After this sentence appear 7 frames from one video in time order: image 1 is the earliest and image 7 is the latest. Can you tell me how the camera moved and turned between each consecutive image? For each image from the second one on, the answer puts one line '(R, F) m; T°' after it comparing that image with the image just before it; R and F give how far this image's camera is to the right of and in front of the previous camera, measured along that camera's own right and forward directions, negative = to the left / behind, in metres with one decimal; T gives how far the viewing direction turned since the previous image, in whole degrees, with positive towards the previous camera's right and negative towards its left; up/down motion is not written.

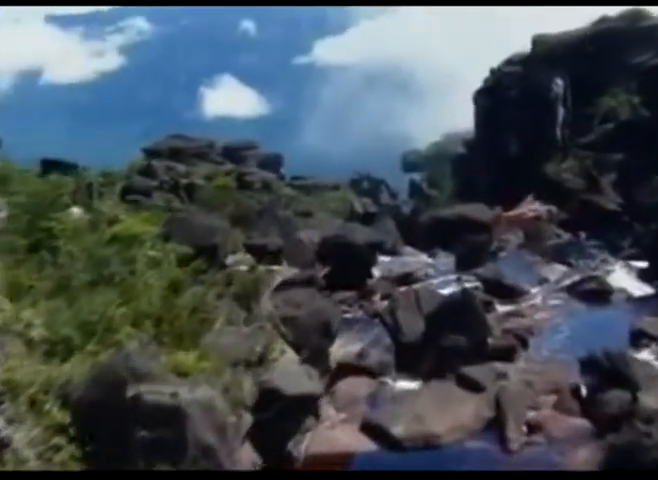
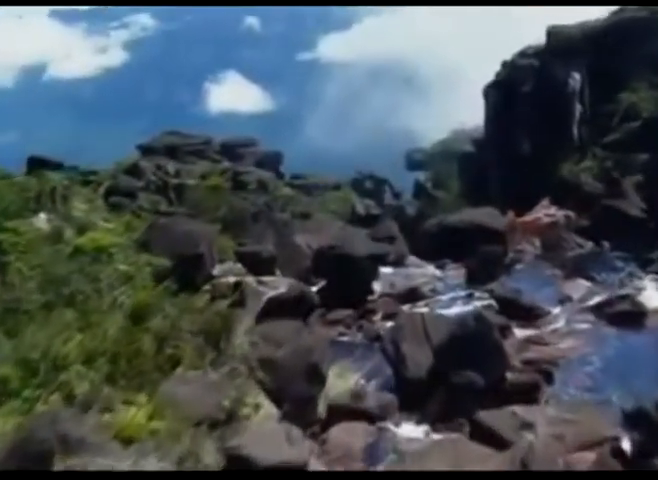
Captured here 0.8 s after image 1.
(0.0, +0.3) m; 0°
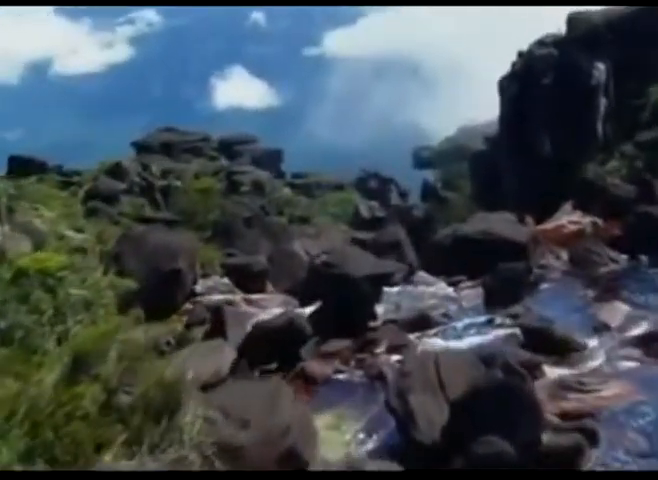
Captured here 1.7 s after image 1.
(0.0, +0.4) m; 0°
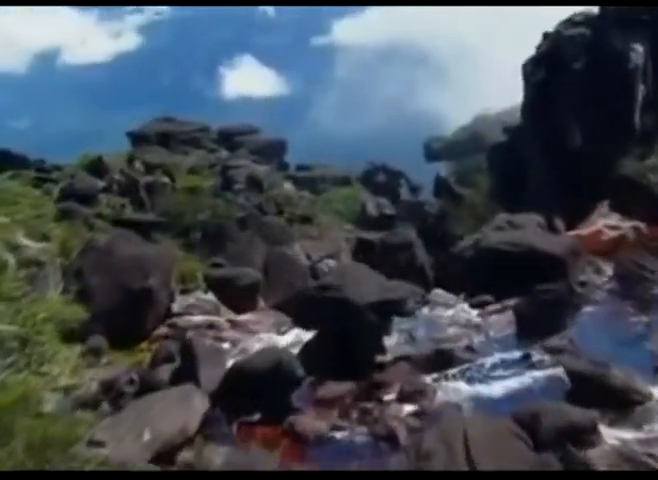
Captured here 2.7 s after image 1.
(0.0, +0.4) m; 0°
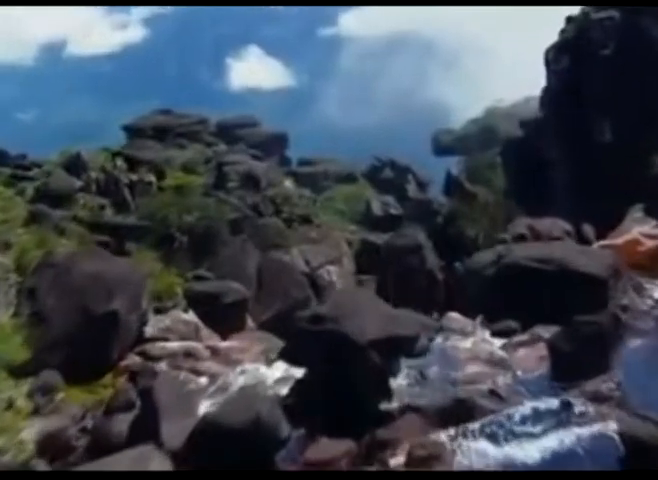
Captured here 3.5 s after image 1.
(0.0, +0.3) m; 0°
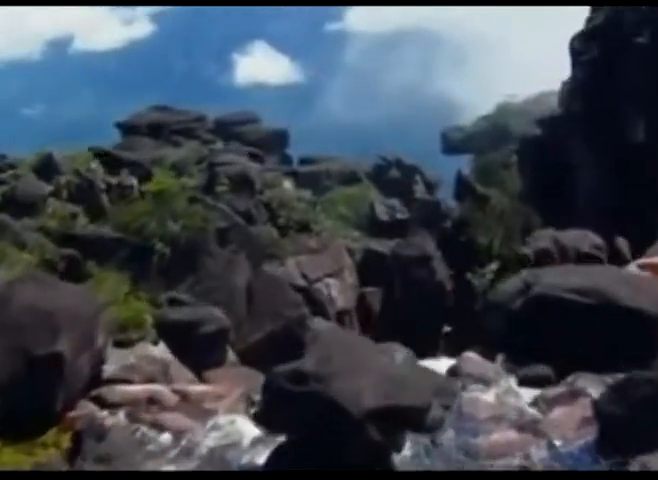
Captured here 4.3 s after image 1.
(0.0, +0.3) m; 0°
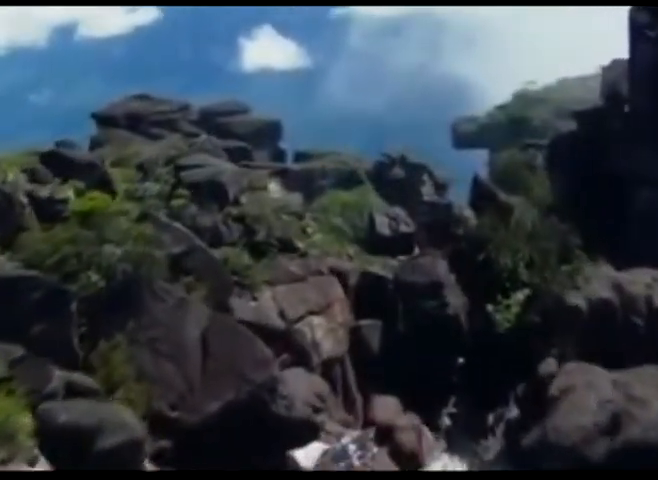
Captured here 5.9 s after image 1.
(0.0, +0.7) m; 0°
